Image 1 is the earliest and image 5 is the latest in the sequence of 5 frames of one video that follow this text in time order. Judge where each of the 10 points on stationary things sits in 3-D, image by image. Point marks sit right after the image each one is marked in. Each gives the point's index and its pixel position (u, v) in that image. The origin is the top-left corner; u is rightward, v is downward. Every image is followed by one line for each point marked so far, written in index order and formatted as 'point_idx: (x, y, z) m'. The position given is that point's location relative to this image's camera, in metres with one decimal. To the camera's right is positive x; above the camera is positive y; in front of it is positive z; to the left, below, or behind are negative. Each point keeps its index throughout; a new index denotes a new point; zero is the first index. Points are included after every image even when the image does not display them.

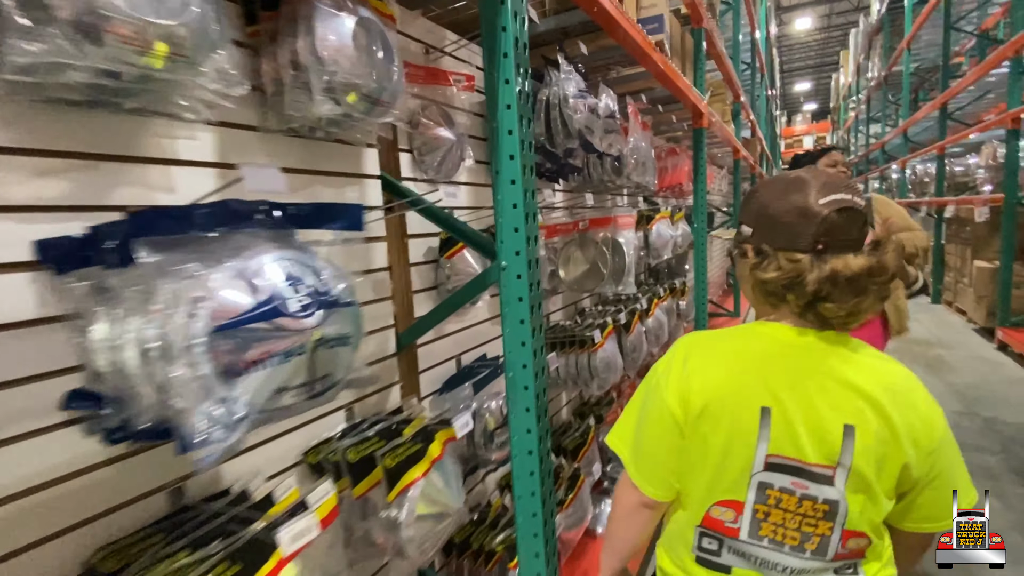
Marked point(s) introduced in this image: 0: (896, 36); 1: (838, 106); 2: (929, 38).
0: (+7.9, +5.2, +9.9) m
1: (+10.5, +5.8, +15.8) m
2: (+6.7, +4.0, +7.8) m
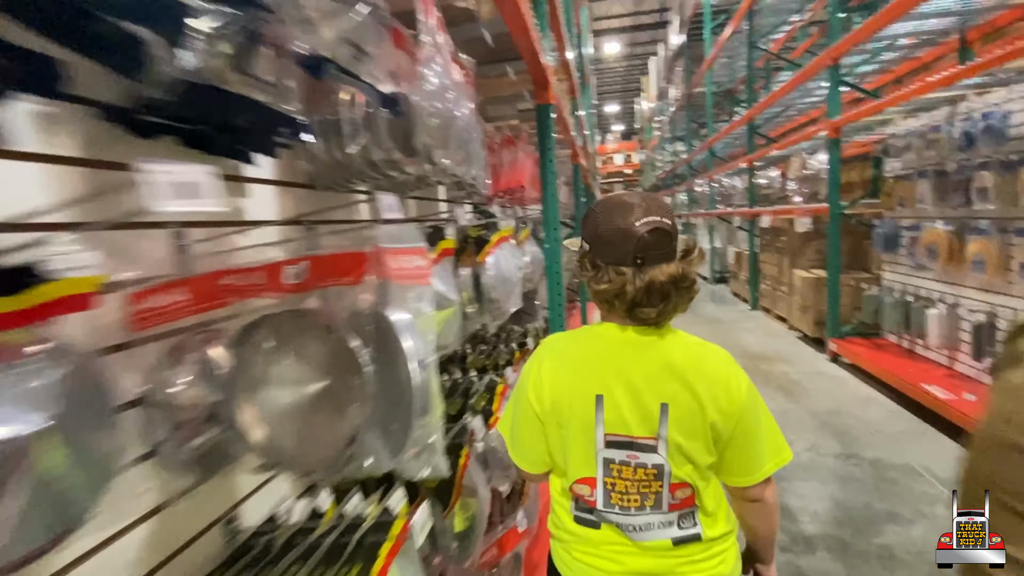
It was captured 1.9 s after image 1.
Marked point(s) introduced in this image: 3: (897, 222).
0: (+4.1, +5.1, +10.9) m
1: (+4.7, +5.7, +17.3) m
2: (+3.7, +3.9, +8.5) m
3: (+2.6, +0.5, +3.4) m
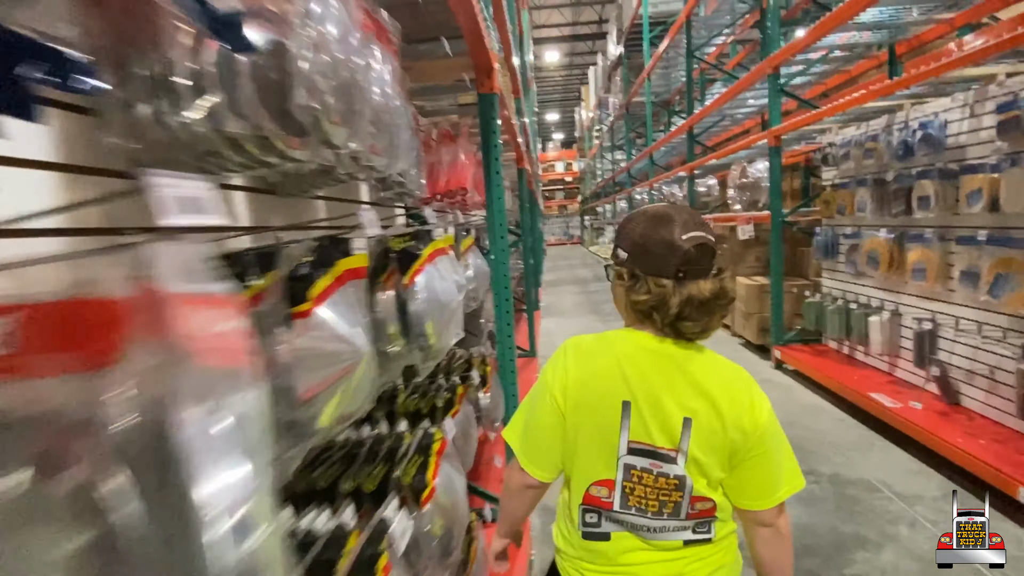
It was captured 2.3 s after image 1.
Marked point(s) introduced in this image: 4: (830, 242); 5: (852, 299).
0: (+2.8, +5.0, +11.1) m
1: (+2.6, +5.5, +17.5) m
2: (+2.6, +3.8, +8.6) m
3: (+2.3, +0.4, +3.4) m
4: (+2.2, +0.3, +3.4) m
5: (+2.3, -0.1, +3.3) m
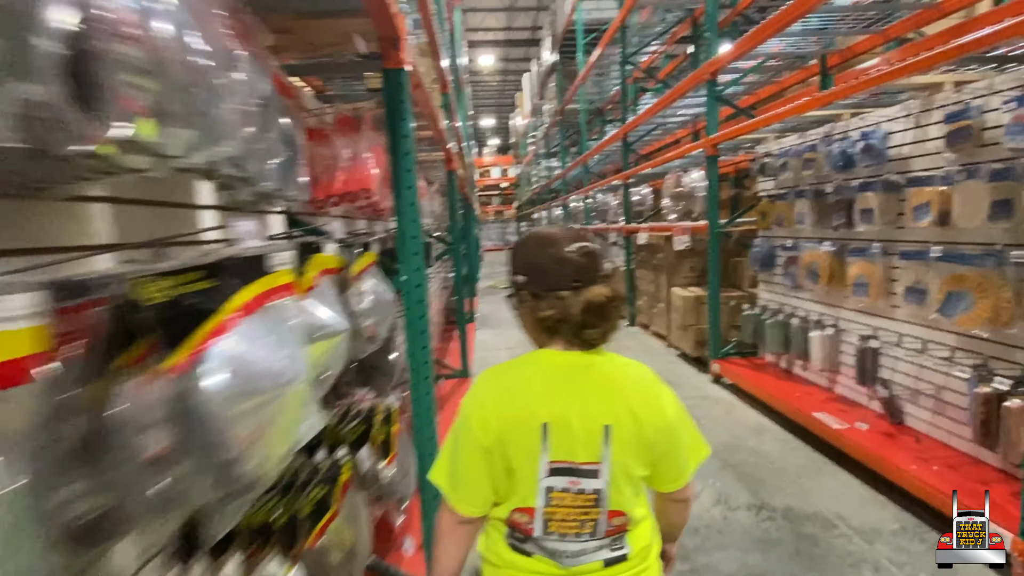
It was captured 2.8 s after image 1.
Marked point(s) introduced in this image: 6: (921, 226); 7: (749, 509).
0: (+1.2, +4.8, +11.1) m
1: (+0.3, +5.2, +17.5) m
2: (+1.5, +3.7, +8.6) m
3: (+1.8, +0.3, +3.3) m
4: (+1.8, +0.2, +3.3) m
5: (+1.8, -0.2, +3.2) m
6: (+1.8, +0.3, +2.1) m
7: (+1.0, -1.0, +2.1) m
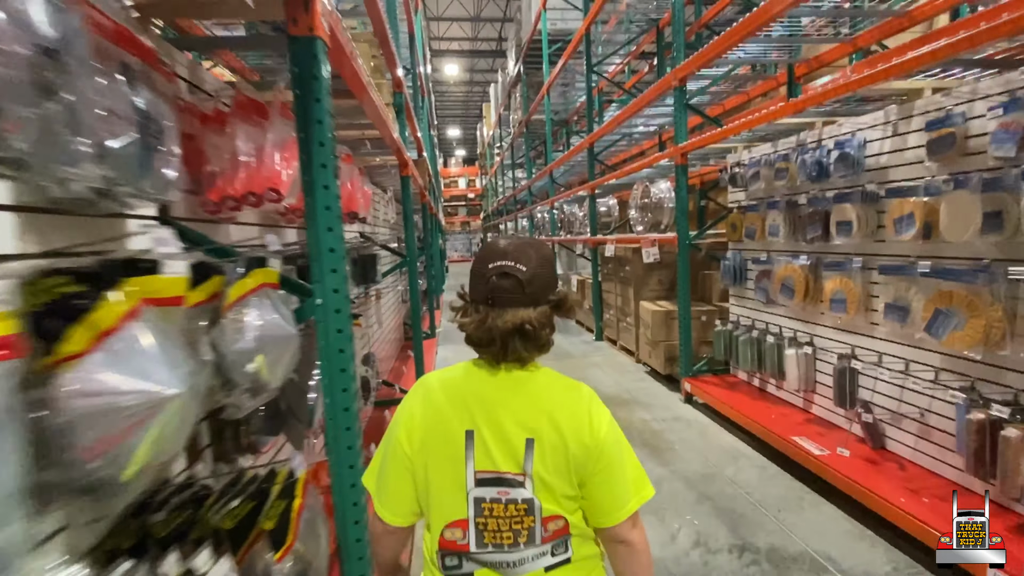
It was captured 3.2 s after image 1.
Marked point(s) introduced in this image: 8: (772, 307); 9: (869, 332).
0: (+0.5, +4.5, +11.0) m
1: (-0.9, +4.8, +17.3) m
2: (+0.9, +3.5, +8.5) m
3: (+1.5, +0.2, +3.2) m
4: (+1.5, +0.1, +3.2) m
5: (+1.6, -0.2, +3.0) m
6: (+1.6, +0.2, +2.0) m
7: (+0.9, -1.0, +1.9) m
8: (+1.6, -0.1, +3.0) m
9: (+1.7, -0.2, +2.3) m
